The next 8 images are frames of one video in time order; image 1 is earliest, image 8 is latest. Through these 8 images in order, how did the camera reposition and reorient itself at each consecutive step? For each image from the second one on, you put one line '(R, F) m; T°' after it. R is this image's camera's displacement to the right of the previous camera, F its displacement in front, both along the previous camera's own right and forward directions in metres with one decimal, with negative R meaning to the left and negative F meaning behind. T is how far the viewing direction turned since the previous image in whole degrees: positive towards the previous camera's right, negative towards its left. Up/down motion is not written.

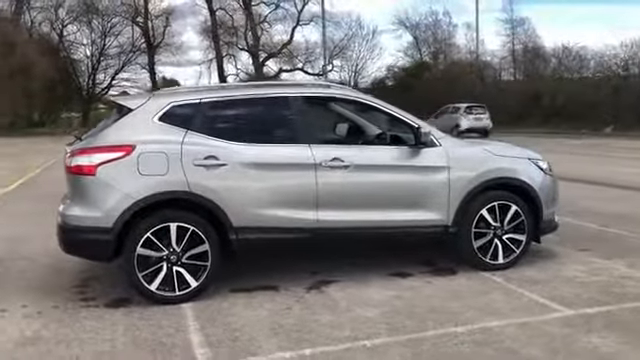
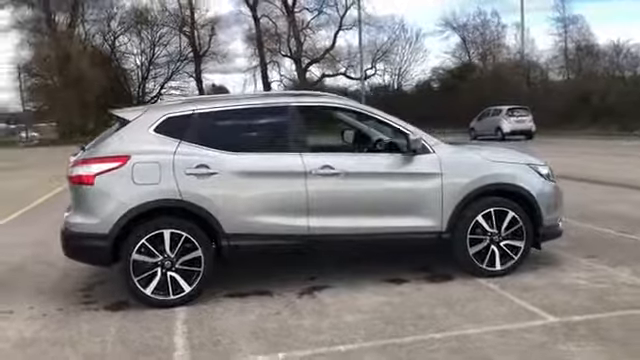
(+0.6, -0.1) m; -5°
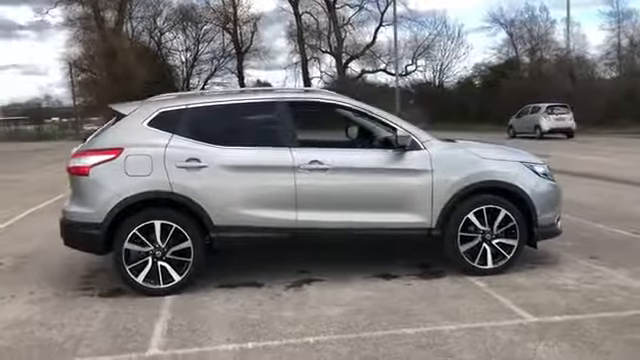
(+0.6, -0.1) m; -4°
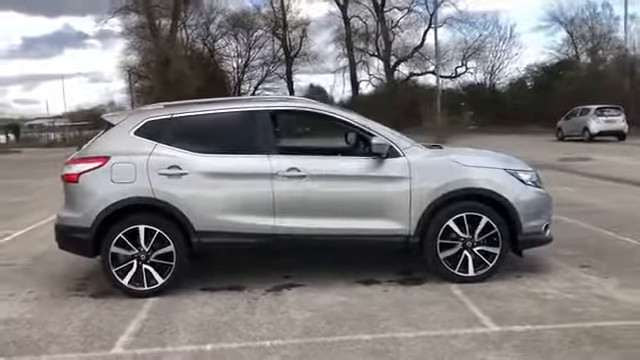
(+0.8, -0.1) m; -5°
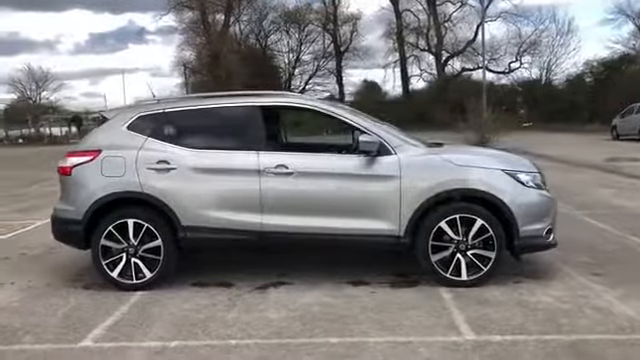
(+0.7, +0.2) m; -5°
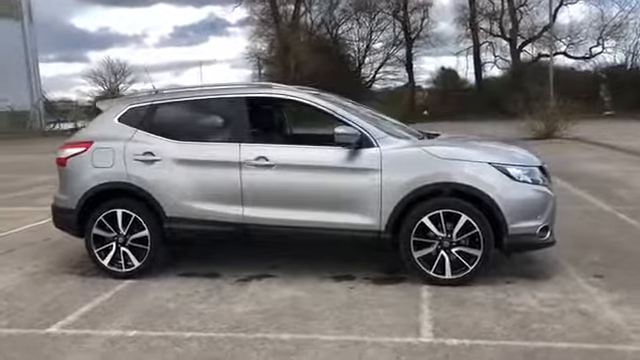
(+1.0, +0.2) m; -7°
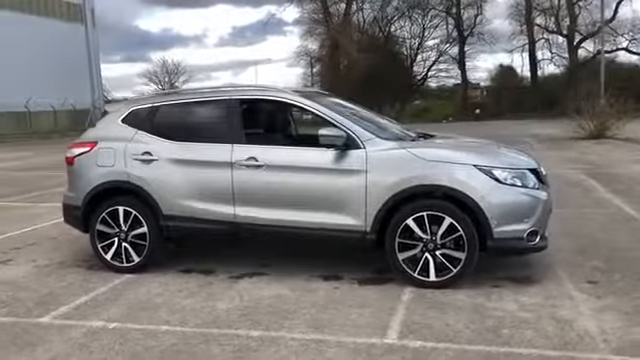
(+0.7, -0.1) m; -5°
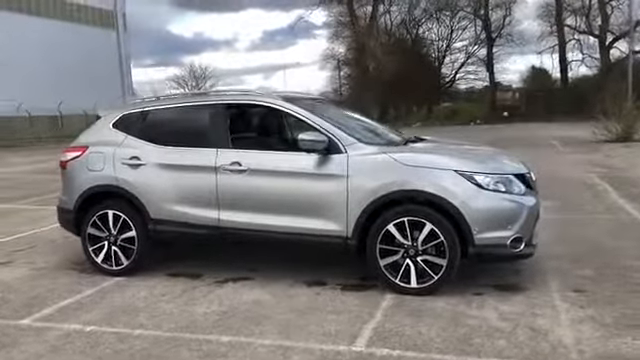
(+0.5, 0.0) m; -3°
